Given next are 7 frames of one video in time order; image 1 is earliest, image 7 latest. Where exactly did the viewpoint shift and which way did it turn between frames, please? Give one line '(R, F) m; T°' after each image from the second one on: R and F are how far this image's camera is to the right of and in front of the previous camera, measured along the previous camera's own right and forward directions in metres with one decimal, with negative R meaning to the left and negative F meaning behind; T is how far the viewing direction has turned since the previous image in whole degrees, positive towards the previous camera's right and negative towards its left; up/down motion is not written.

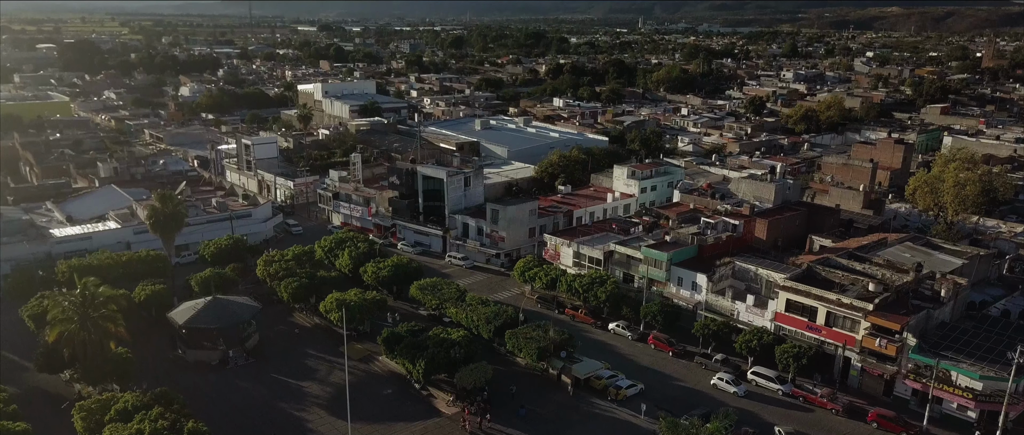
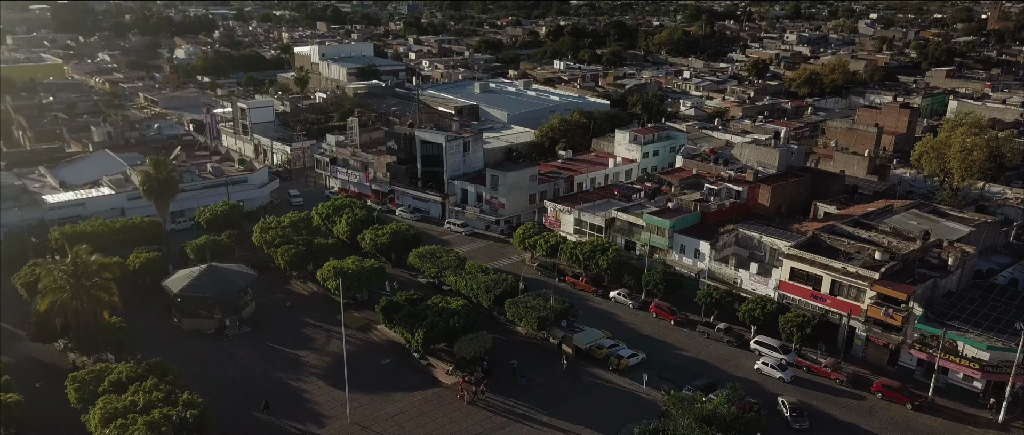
(-0.1, +1.2) m; 0°
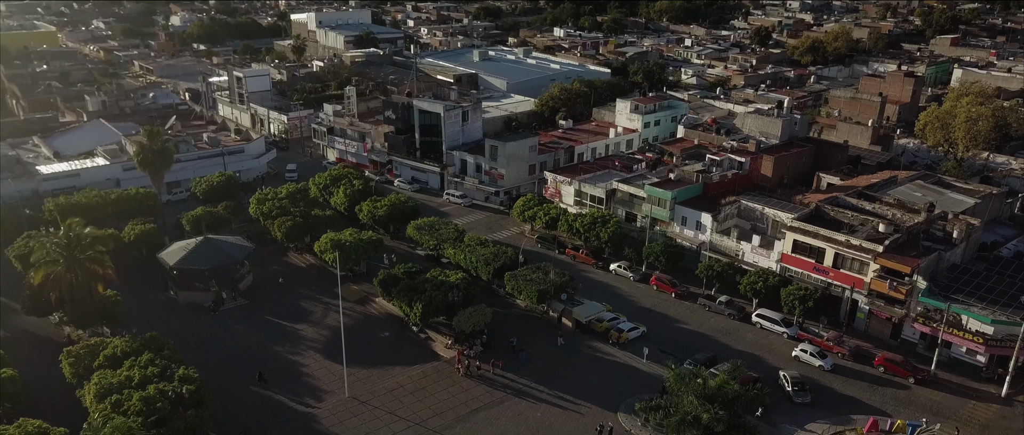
(0.0, +0.8) m; 0°
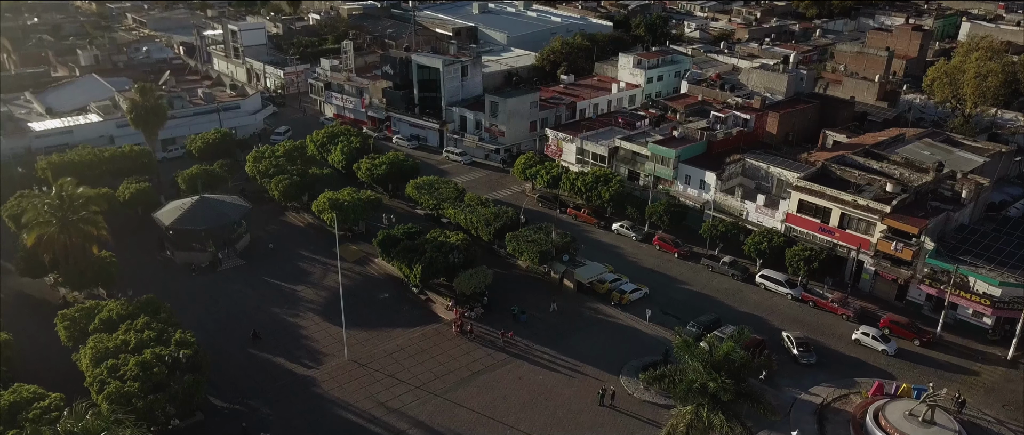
(-0.1, +1.0) m; 0°
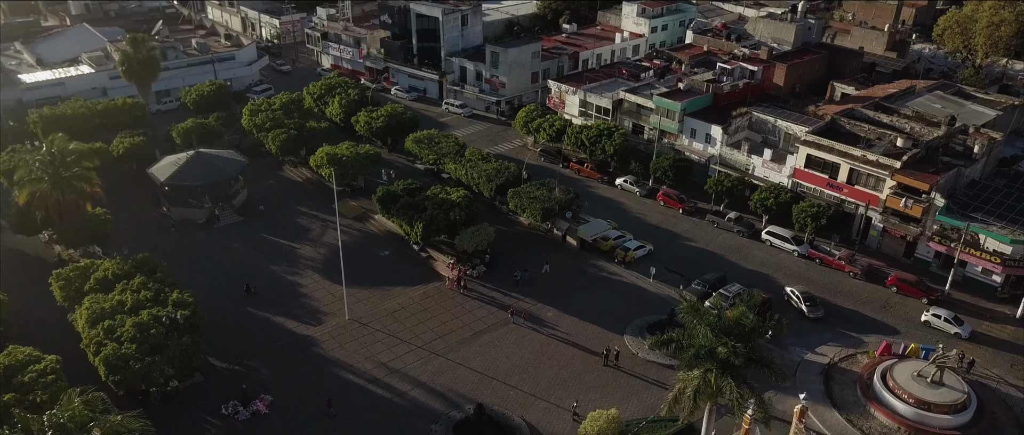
(-0.2, +1.1) m; 0°
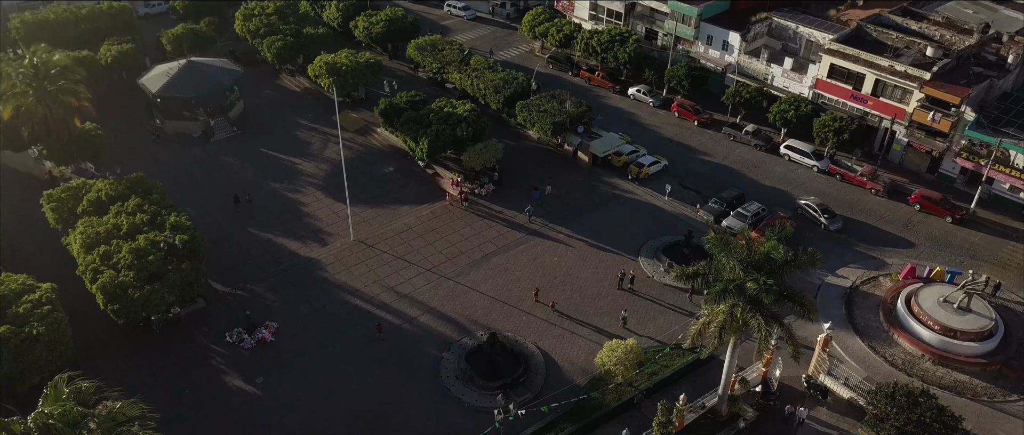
(-0.7, +2.1) m; 0°
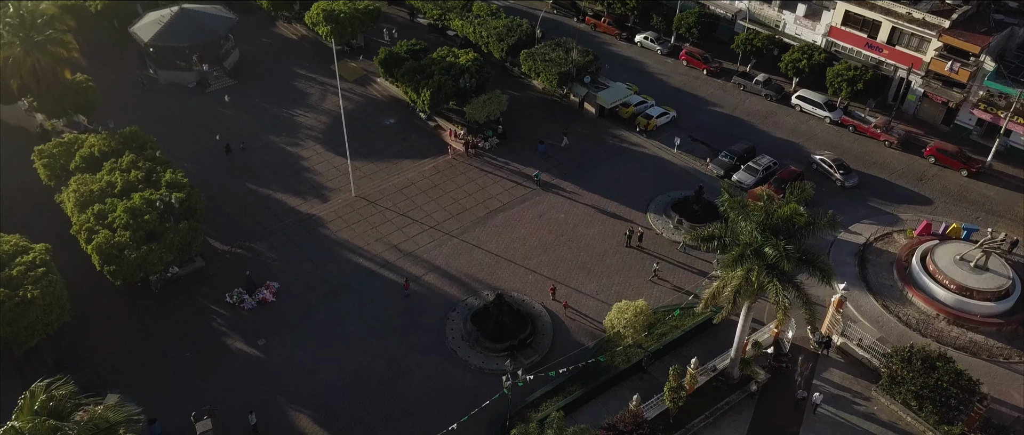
(-0.4, +1.2) m; 0°
